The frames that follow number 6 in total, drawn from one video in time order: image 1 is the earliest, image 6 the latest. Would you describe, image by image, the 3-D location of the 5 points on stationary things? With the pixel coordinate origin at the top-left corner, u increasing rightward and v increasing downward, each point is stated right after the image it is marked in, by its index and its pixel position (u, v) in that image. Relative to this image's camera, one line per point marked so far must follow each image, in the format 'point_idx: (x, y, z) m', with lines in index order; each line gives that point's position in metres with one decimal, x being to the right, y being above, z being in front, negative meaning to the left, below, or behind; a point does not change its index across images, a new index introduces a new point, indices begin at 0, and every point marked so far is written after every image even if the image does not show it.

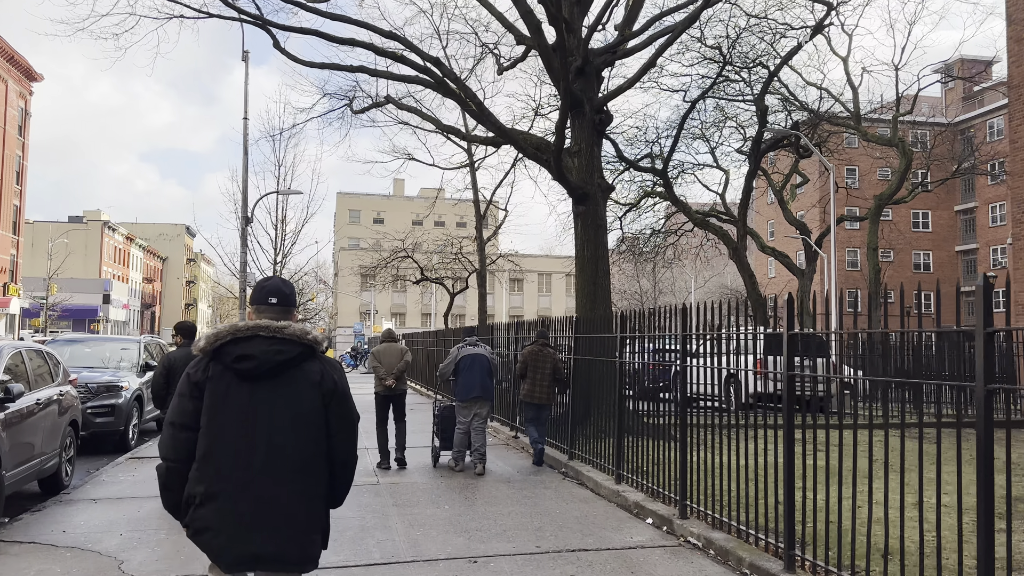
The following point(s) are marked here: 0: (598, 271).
0: (+1.5, +0.3, +12.9) m
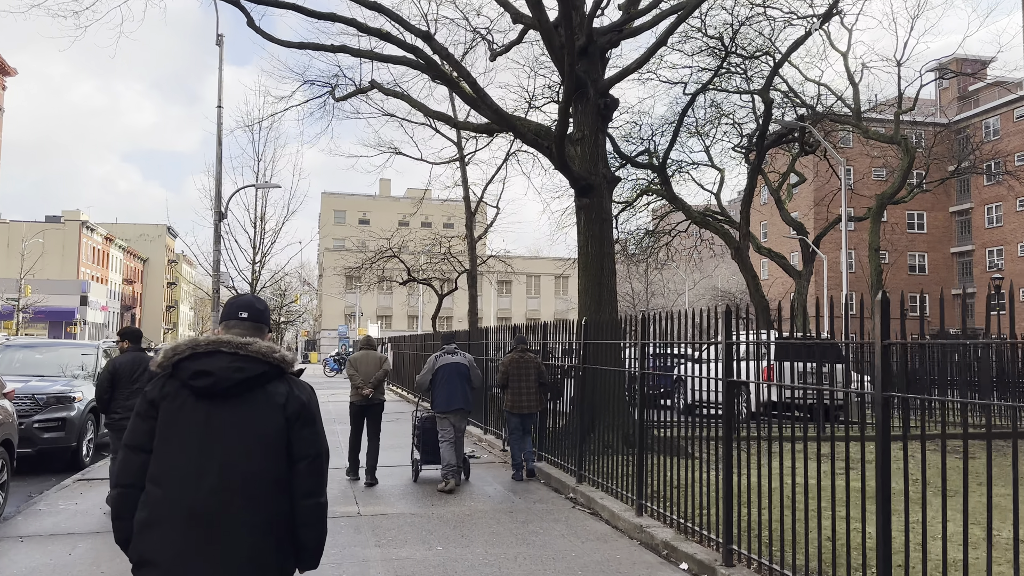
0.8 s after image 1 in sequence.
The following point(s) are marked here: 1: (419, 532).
0: (+1.4, +0.3, +11.8) m
1: (-1.0, -2.6, +8.4) m
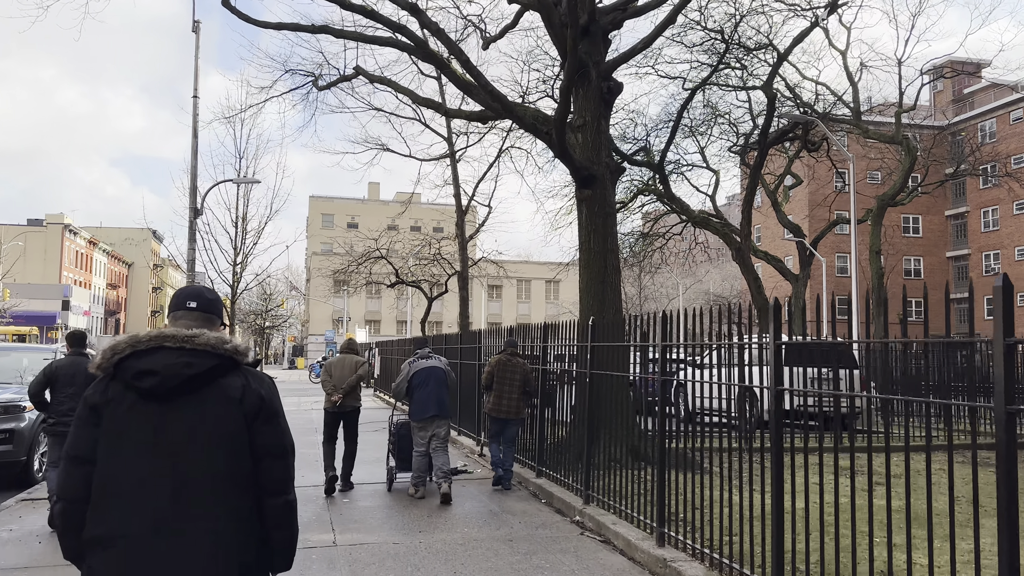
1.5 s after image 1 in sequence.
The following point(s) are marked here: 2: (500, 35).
0: (+1.3, +0.3, +10.9) m
1: (-1.0, -2.6, +7.4) m
2: (-0.3, +5.5, +16.9) m
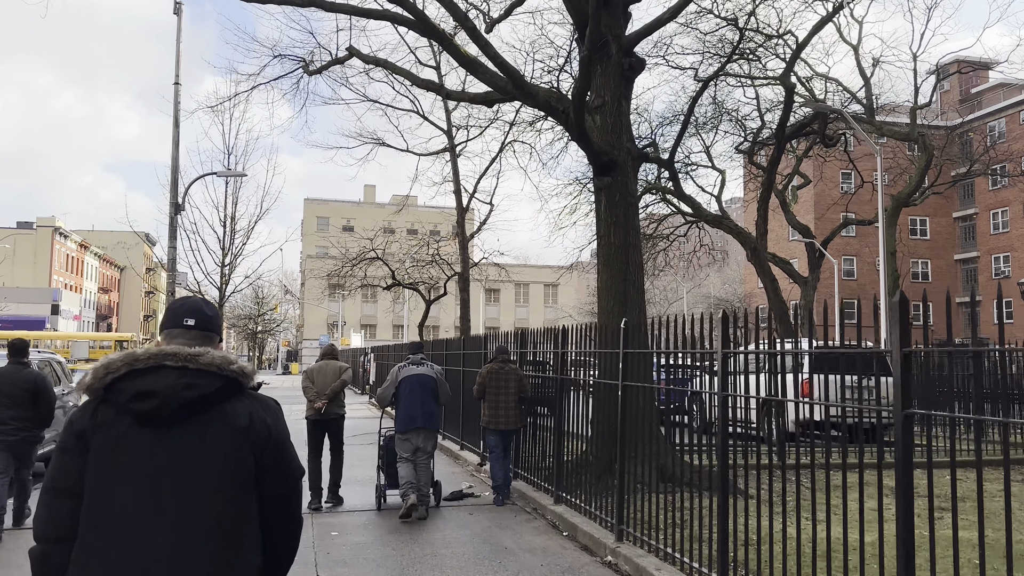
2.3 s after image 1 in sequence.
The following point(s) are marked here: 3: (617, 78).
0: (+1.5, +0.3, +9.7) m
1: (-0.9, -2.6, +6.2) m
2: (-0.2, +5.5, +15.8) m
3: (+1.4, +2.7, +9.9) m
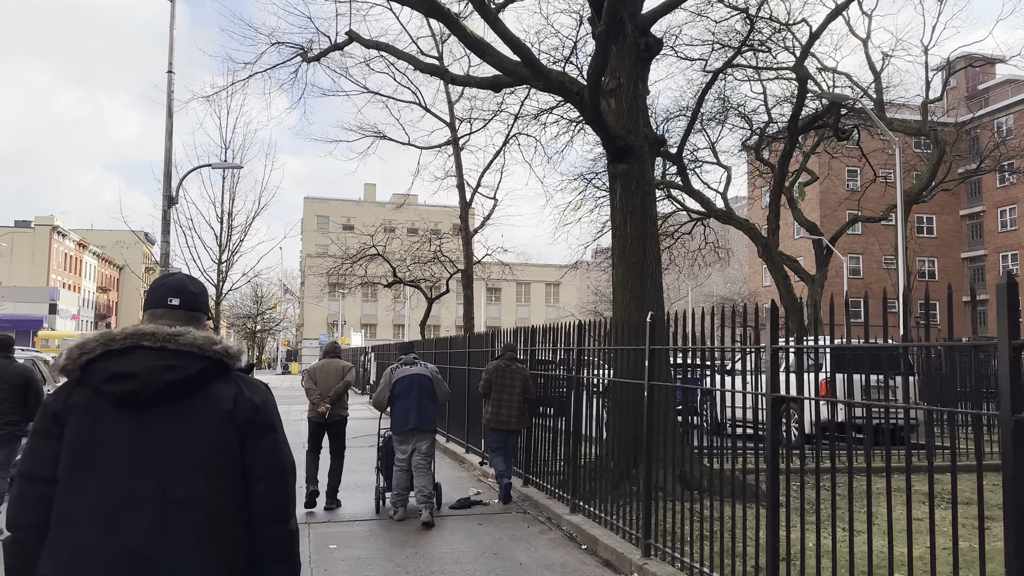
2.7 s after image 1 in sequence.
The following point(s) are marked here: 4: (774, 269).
0: (+1.6, +0.4, +9.2) m
1: (-0.8, -2.5, +5.7) m
2: (0.0, +5.5, +15.3) m
3: (+1.5, +2.8, +9.3) m
4: (+6.6, +0.5, +19.5) m
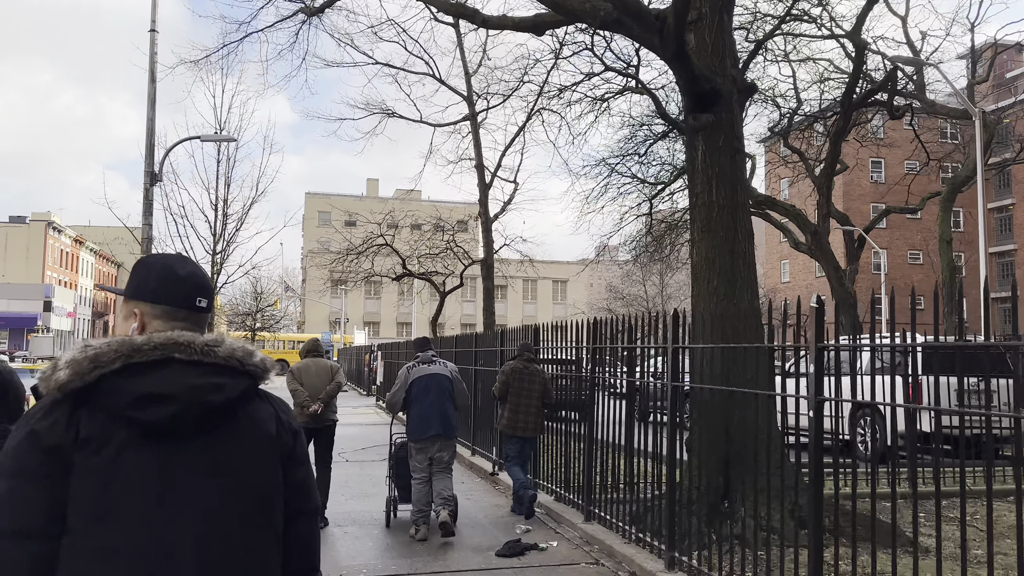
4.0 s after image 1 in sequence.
0: (+2.1, +0.5, +7.3) m
1: (-0.3, -2.3, +3.9) m
2: (+0.5, +5.7, +13.4) m
3: (+2.0, +2.9, +7.5) m
4: (+7.1, +0.7, +17.7) m
